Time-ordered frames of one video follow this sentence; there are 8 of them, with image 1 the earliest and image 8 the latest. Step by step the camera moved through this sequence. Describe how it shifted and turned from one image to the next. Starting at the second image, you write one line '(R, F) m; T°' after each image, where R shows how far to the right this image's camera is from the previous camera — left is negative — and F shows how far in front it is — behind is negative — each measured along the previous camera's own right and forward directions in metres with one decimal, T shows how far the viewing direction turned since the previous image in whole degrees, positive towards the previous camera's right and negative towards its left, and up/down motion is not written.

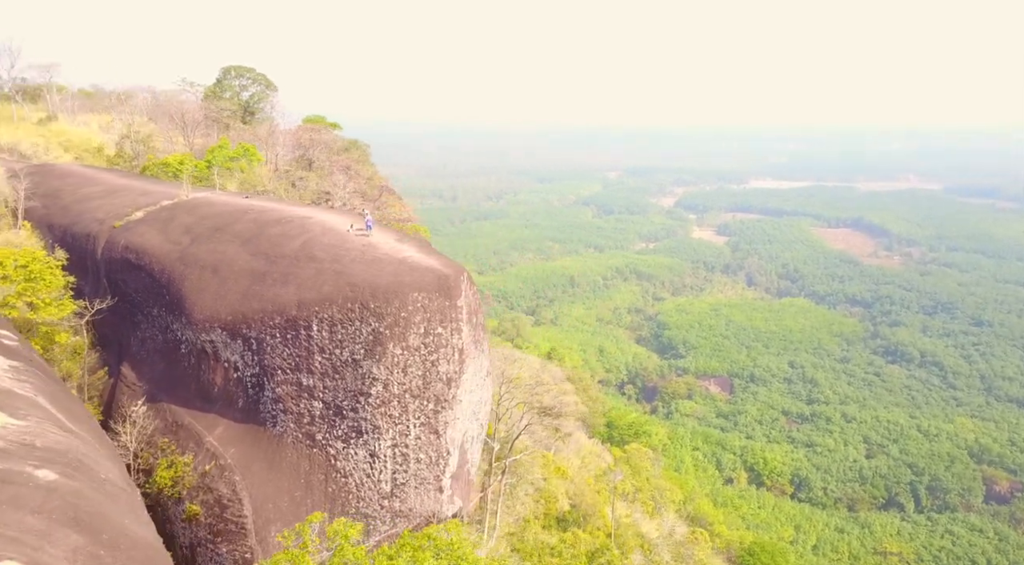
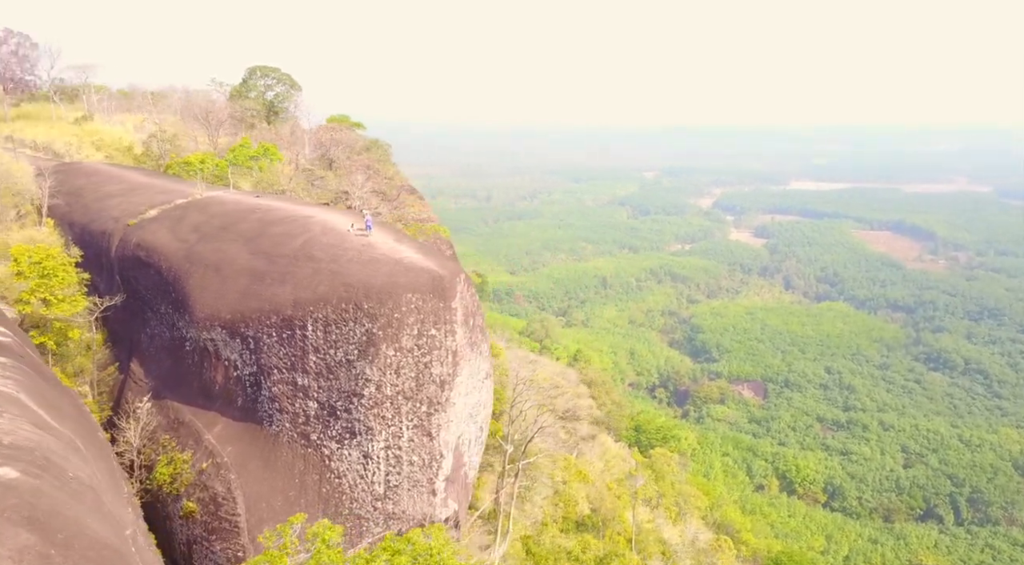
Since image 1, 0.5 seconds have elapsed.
(+0.6, +0.2) m; -3°
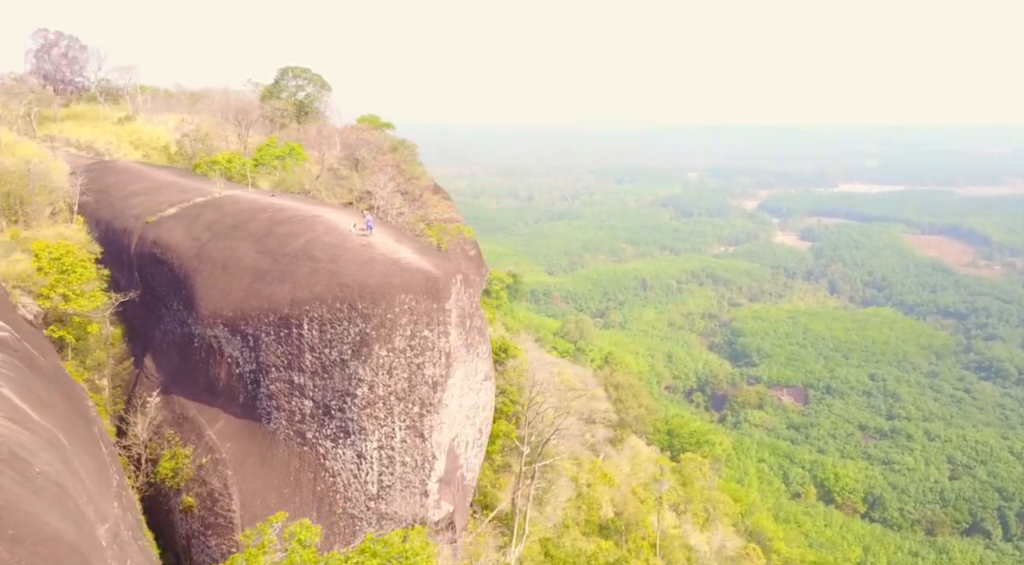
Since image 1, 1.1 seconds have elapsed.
(+0.7, +0.1) m; -3°
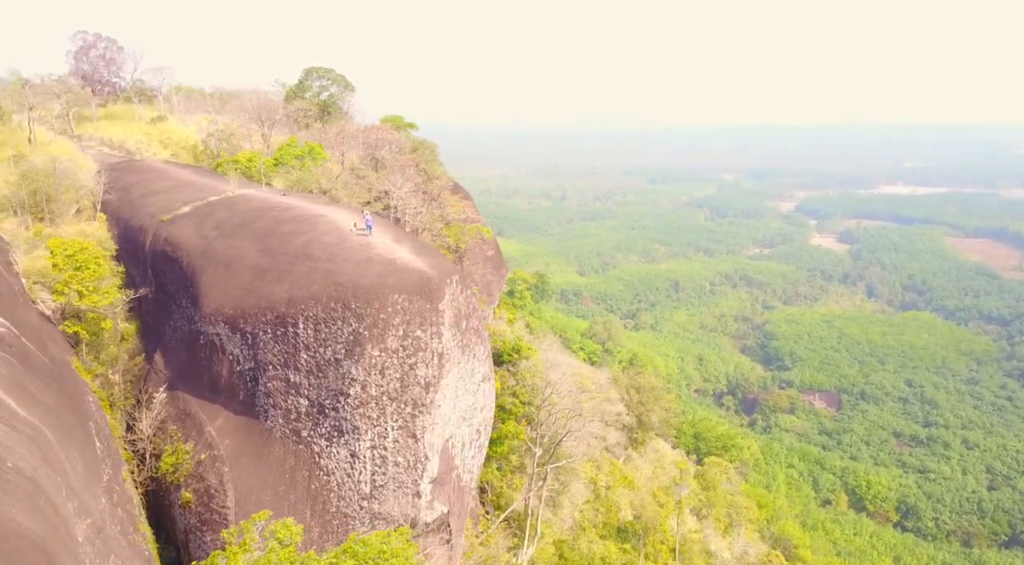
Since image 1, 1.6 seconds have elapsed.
(+0.6, +0.1) m; -3°
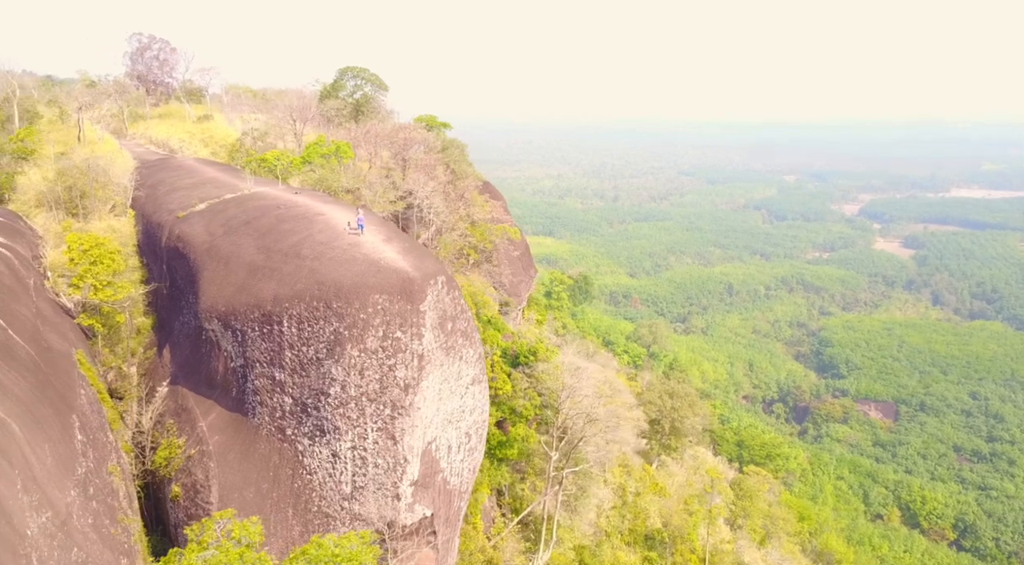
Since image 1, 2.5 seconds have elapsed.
(+1.0, +0.2) m; -4°
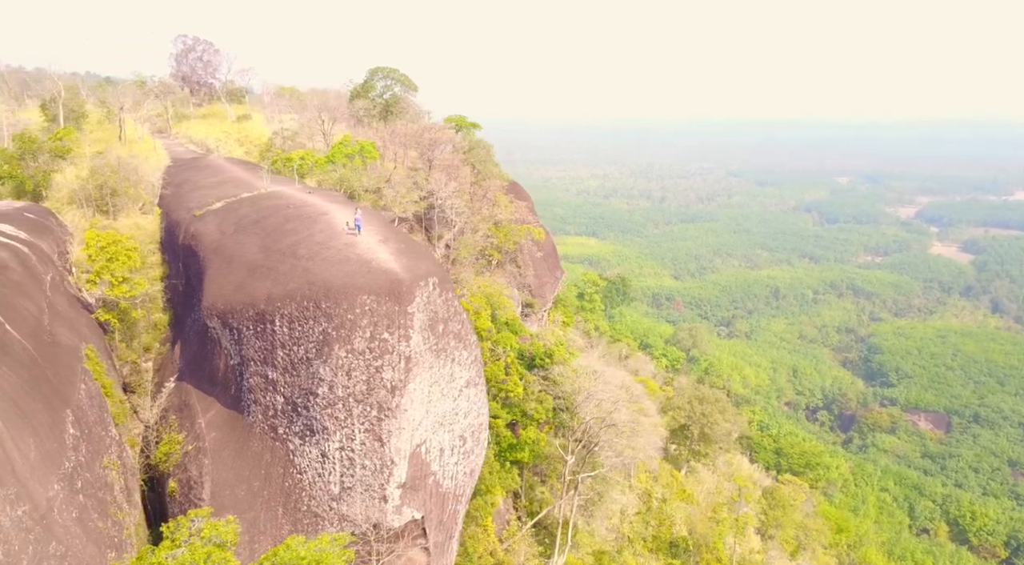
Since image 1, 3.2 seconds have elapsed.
(+0.8, +0.2) m; -4°
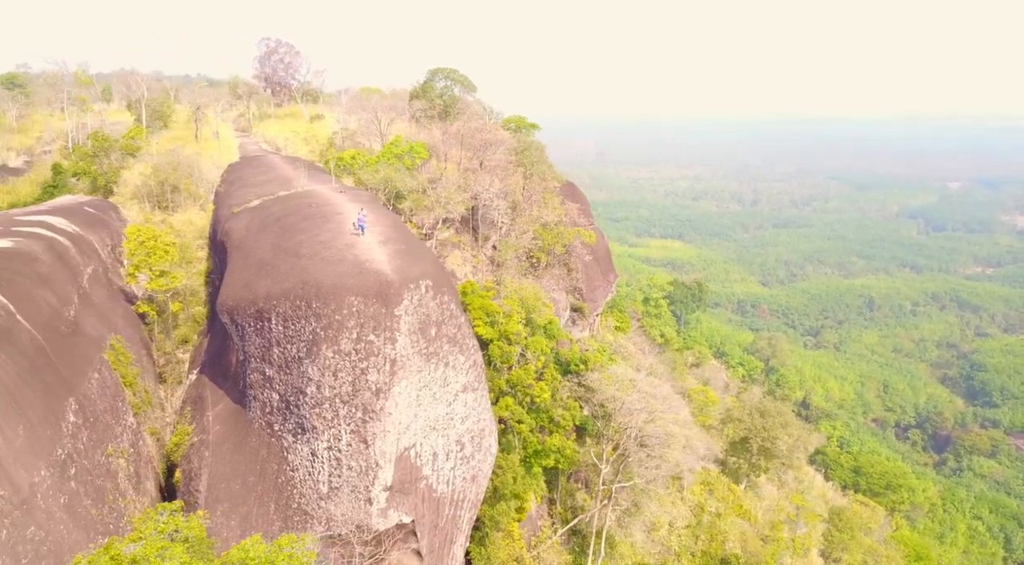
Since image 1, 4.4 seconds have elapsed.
(+1.3, +0.3) m; -7°
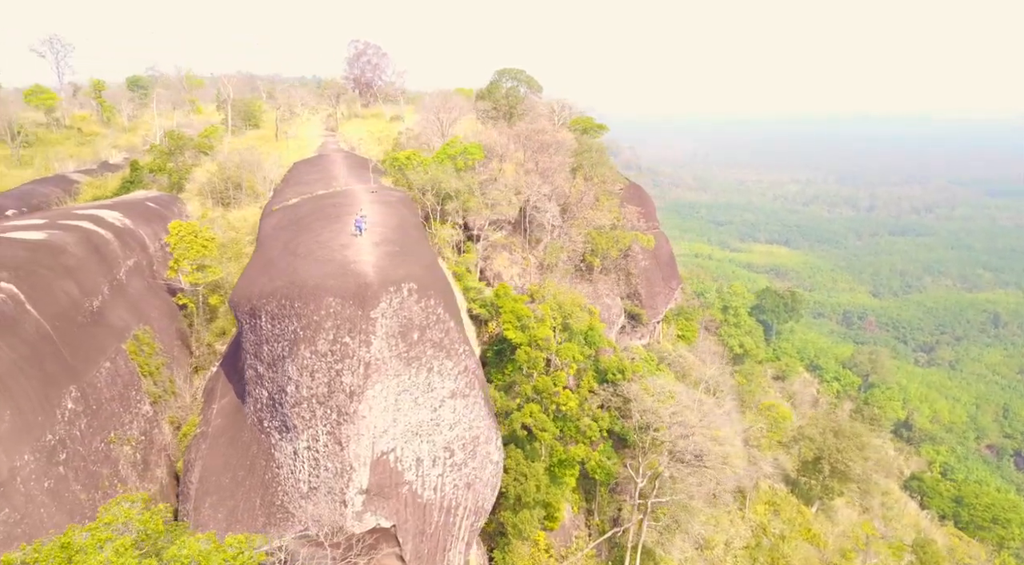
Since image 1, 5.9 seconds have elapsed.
(+1.6, +0.5) m; -8°
